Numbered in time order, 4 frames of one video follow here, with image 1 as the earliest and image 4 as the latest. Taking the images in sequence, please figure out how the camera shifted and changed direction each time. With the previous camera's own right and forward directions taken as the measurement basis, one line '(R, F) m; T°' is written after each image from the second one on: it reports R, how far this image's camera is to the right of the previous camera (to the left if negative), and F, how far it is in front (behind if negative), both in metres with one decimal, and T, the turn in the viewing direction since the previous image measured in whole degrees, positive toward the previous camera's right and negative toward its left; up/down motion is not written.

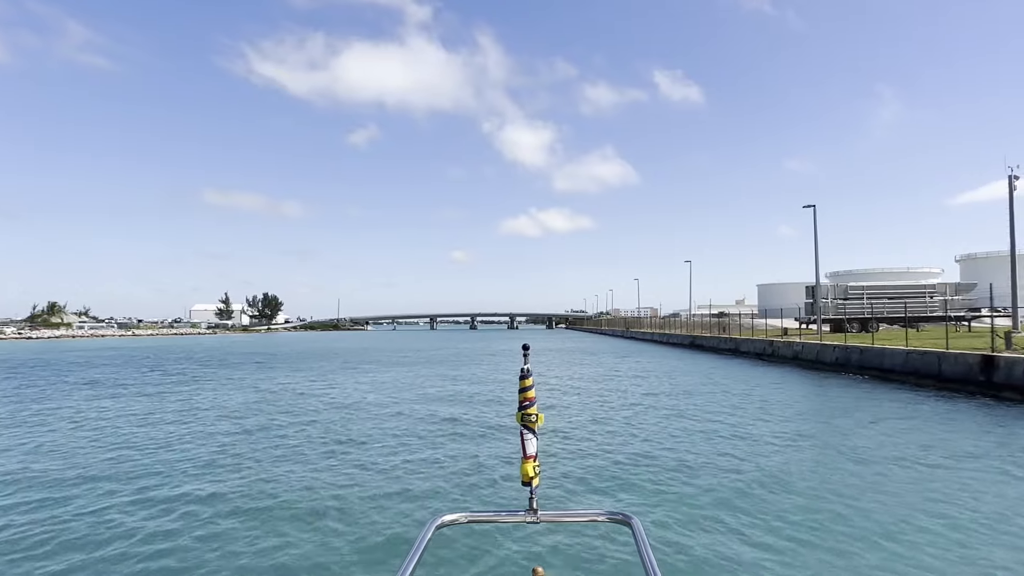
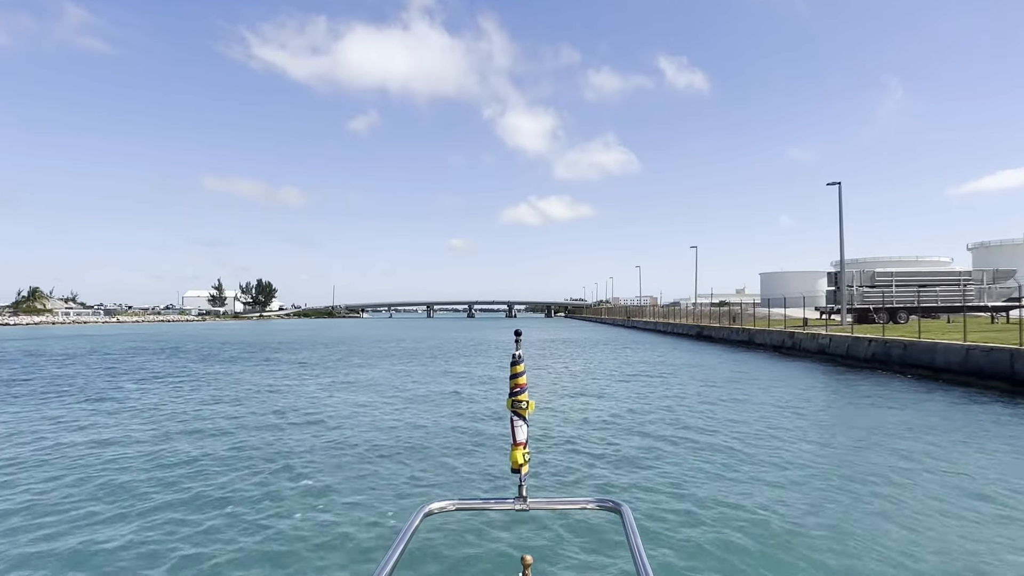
(+0.1, +0.7) m; 0°
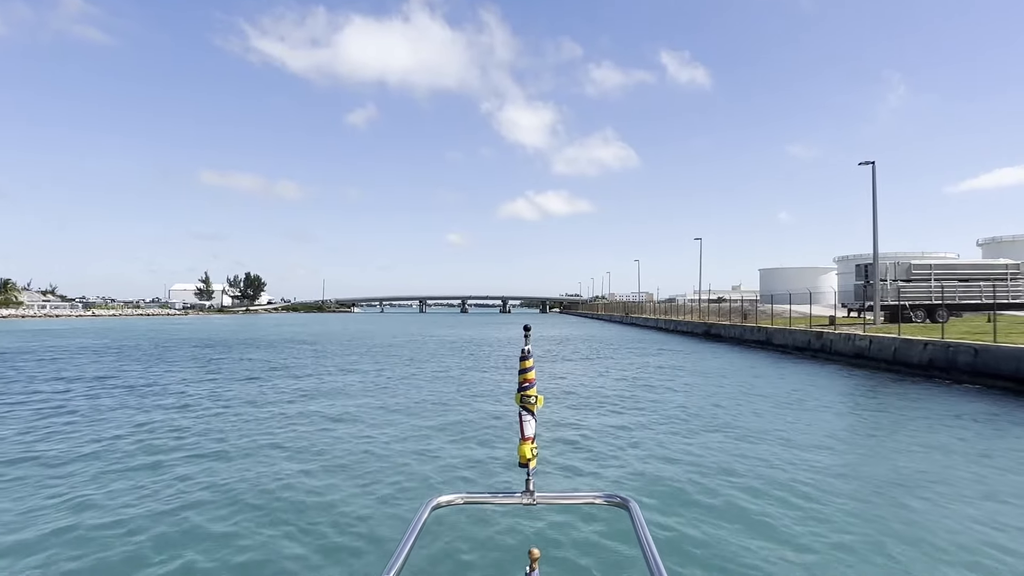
(+0.1, +0.9) m; 0°
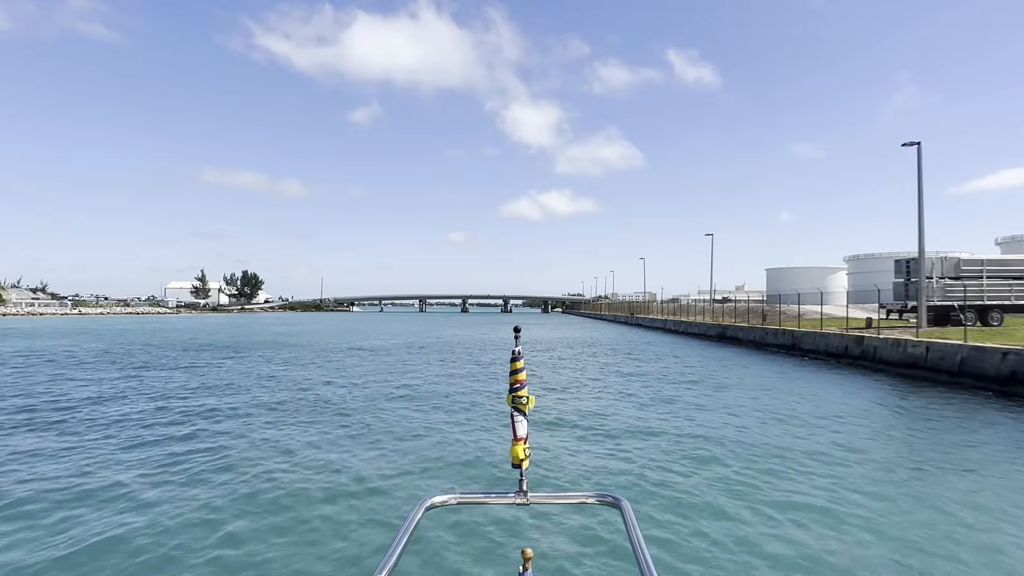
(+0.1, +0.7) m; 0°
